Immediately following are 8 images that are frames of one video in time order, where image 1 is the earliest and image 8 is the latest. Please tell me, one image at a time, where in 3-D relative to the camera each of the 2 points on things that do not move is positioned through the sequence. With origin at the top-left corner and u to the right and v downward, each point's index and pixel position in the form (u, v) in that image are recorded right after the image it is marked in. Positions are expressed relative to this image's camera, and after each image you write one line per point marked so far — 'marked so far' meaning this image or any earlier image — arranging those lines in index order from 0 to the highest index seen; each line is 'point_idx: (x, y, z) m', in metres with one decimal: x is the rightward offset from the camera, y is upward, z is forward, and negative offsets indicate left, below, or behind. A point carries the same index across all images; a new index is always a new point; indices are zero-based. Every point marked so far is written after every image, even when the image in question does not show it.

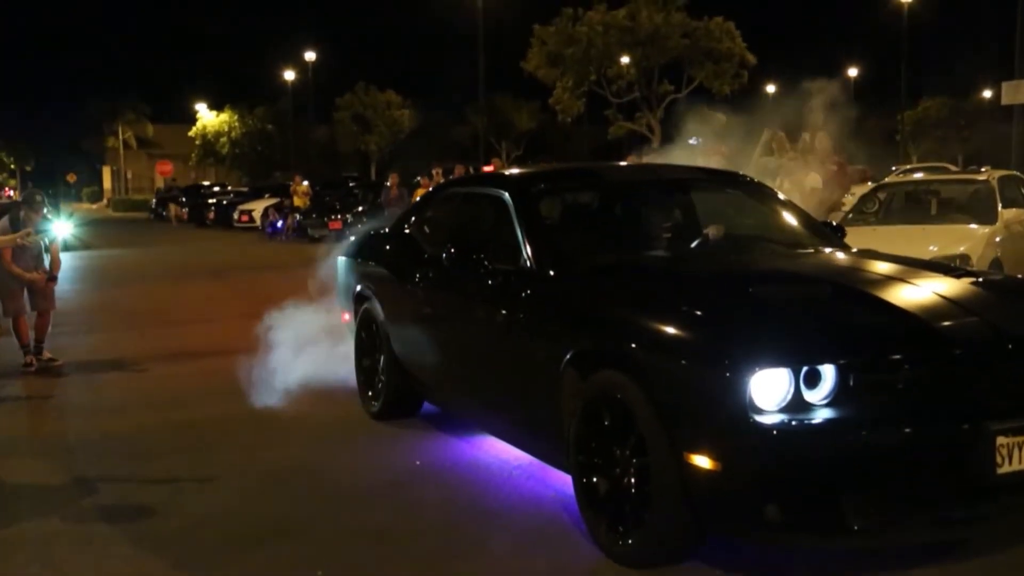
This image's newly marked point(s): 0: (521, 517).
0: (0.0, -1.0, +5.1) m
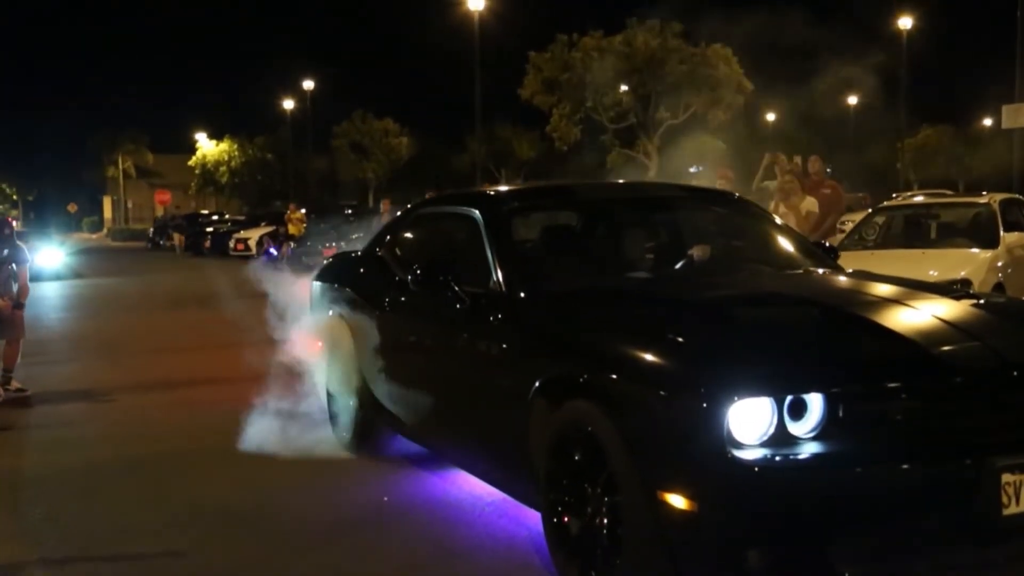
0: (-0.1, -1.1, +4.7) m
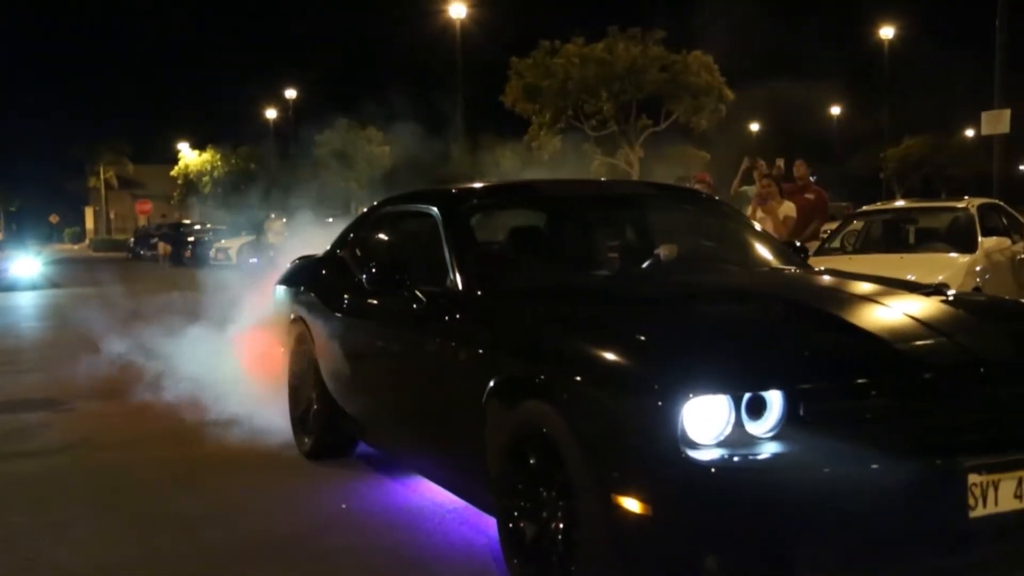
0: (-0.3, -1.1, +4.5) m
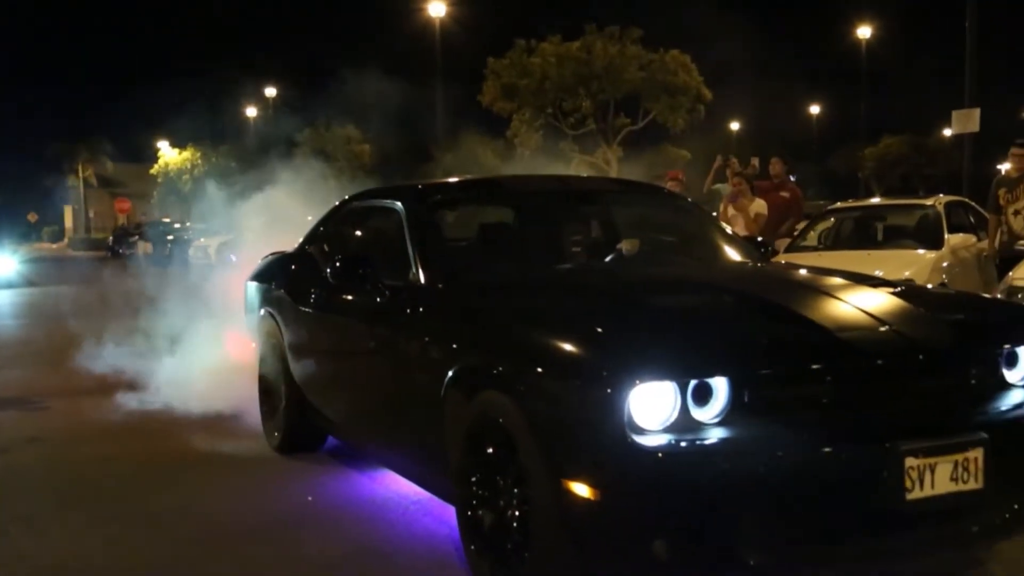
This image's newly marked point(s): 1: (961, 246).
0: (-0.4, -1.1, +4.6) m
1: (+4.3, +0.4, +10.5) m
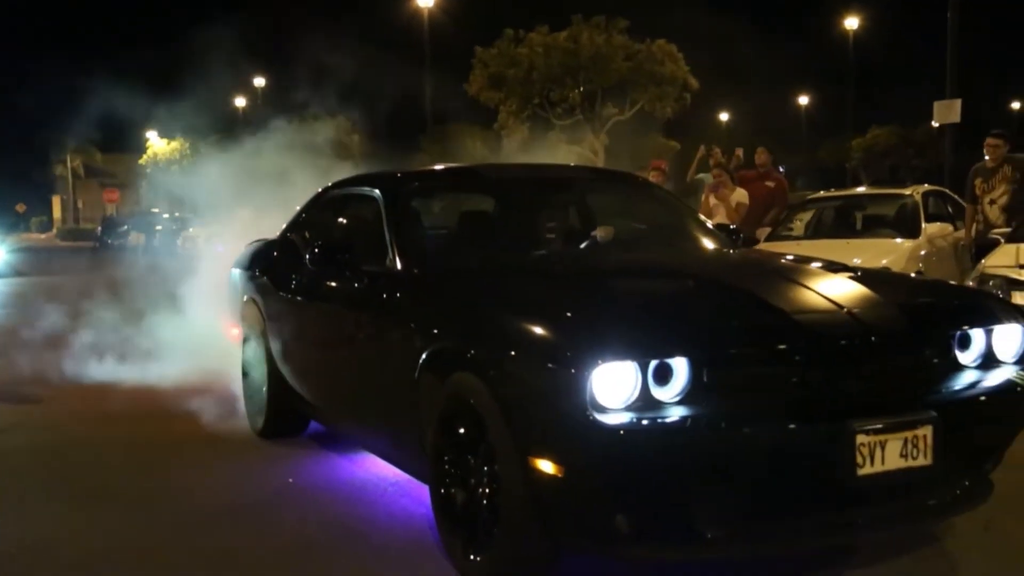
0: (-0.5, -1.0, +4.7) m
1: (+4.1, +0.5, +10.6) m
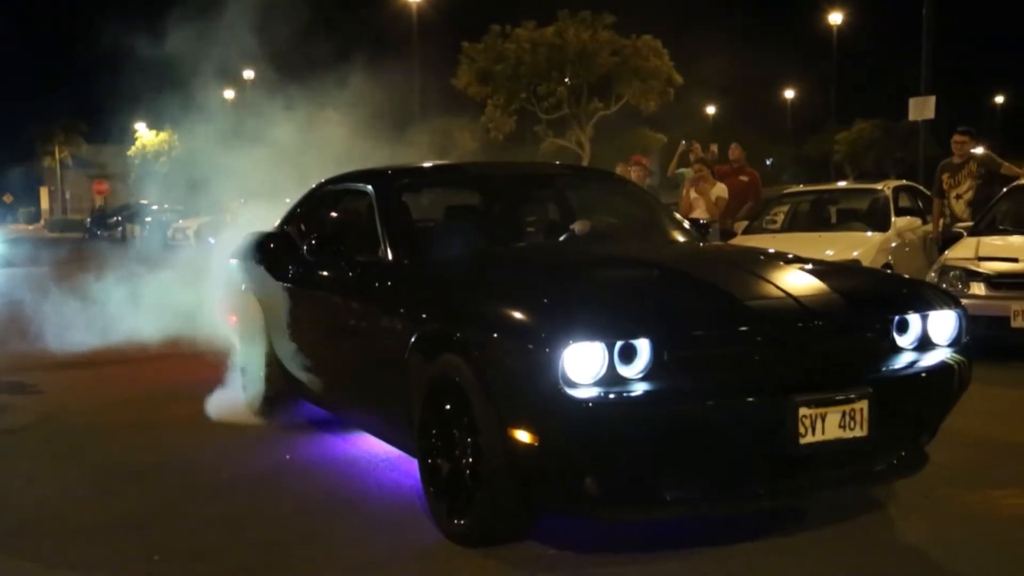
0: (-0.6, -1.0, +5.1) m
1: (+4.0, +0.6, +11.1) m
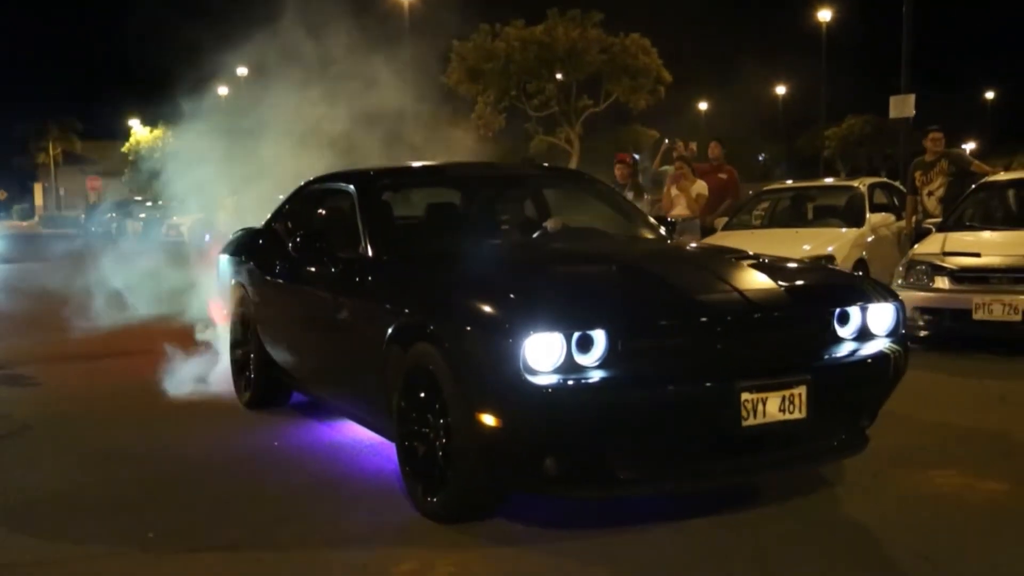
0: (-0.7, -1.0, +5.4) m
1: (+3.8, +0.7, +11.4) m
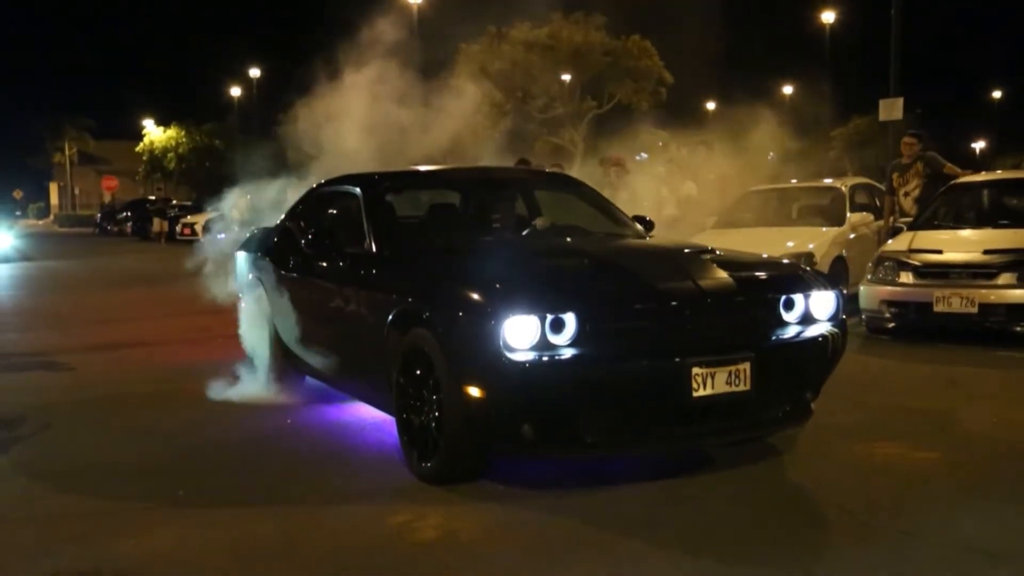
0: (-0.8, -0.9, +6.1) m
1: (+3.8, +0.7, +12.0) m
